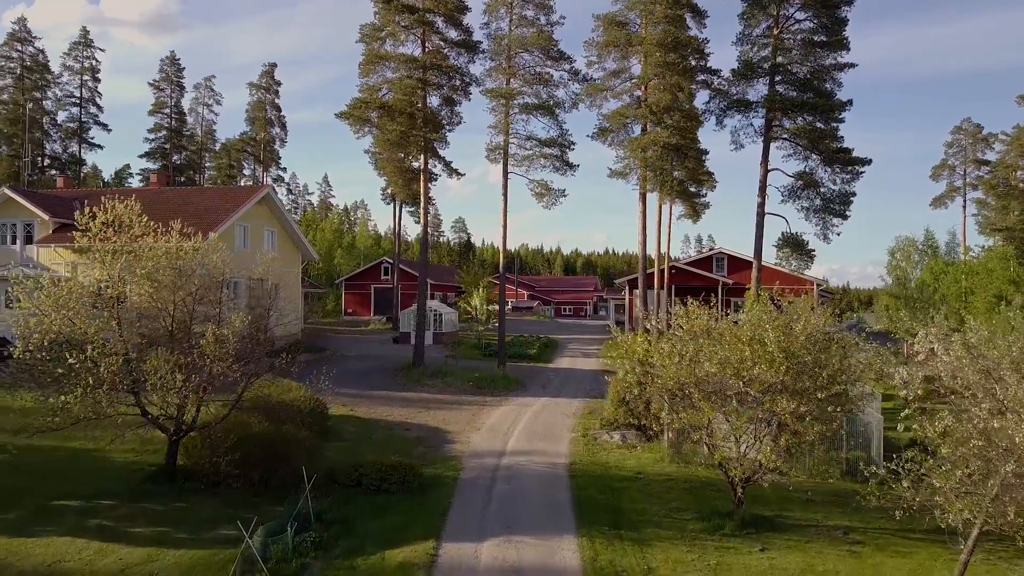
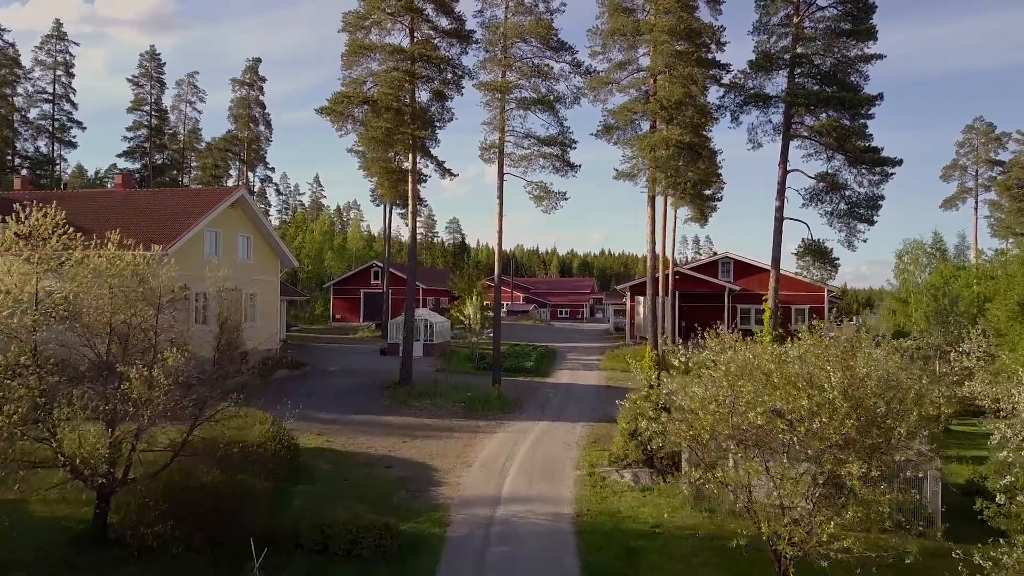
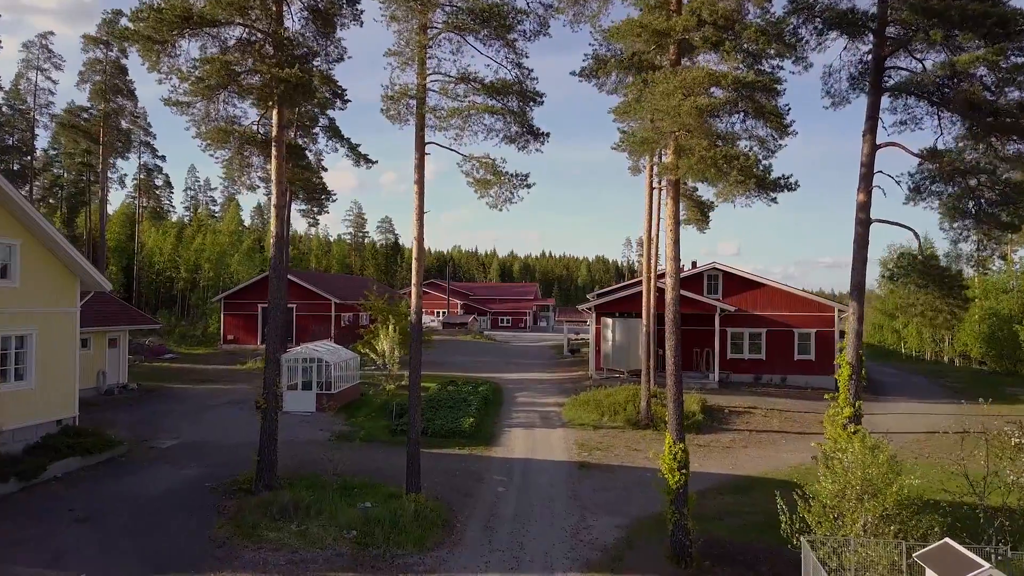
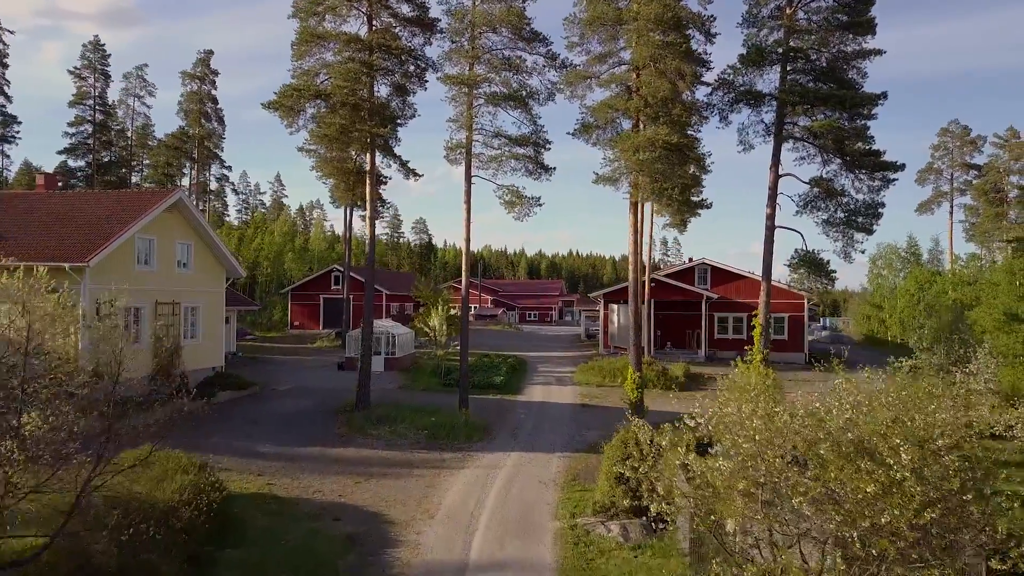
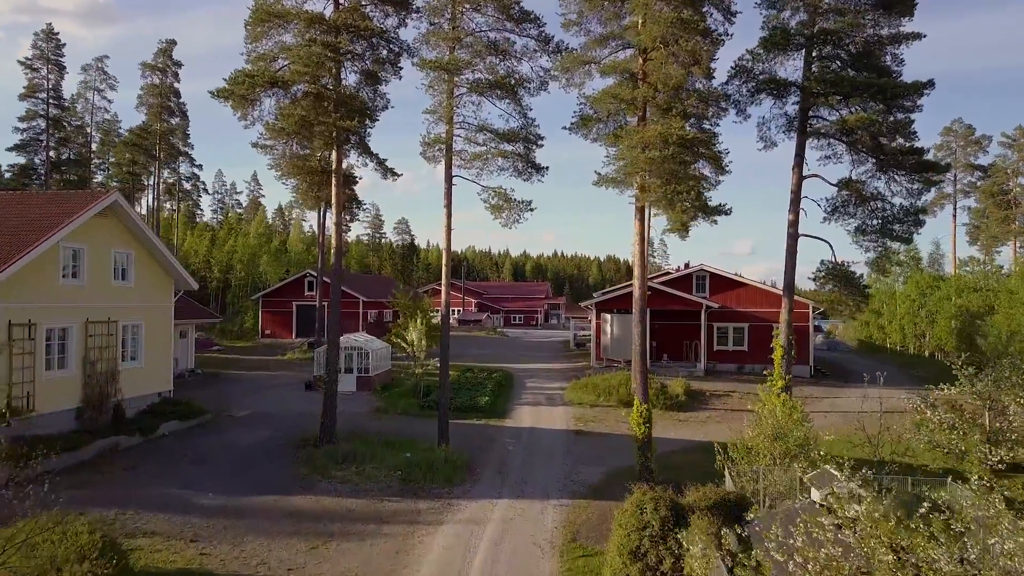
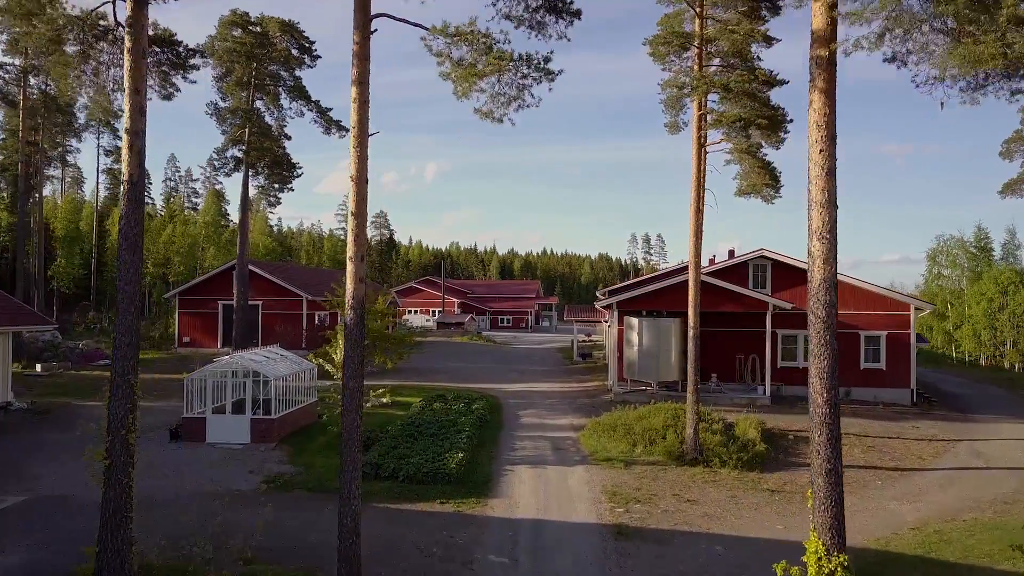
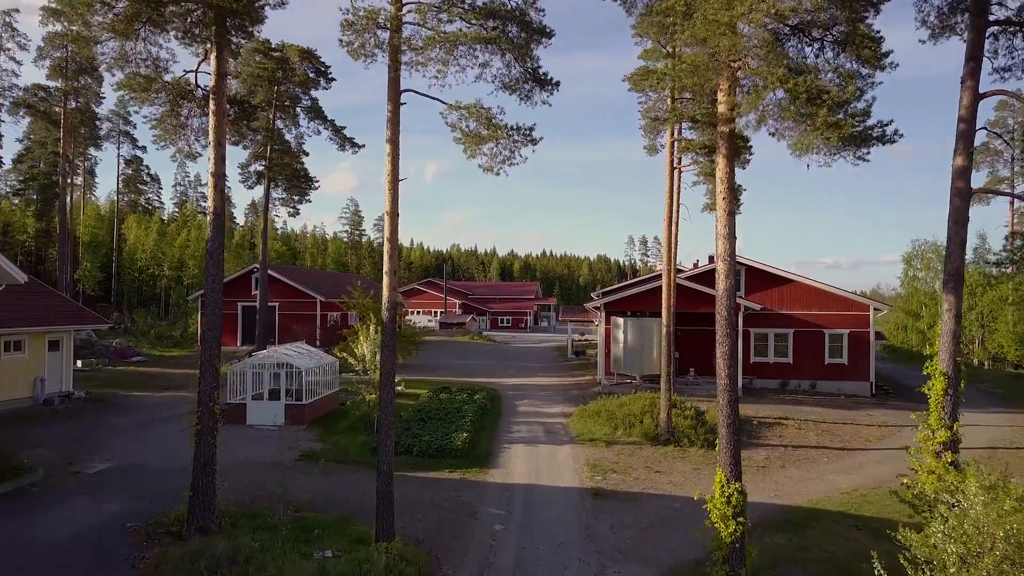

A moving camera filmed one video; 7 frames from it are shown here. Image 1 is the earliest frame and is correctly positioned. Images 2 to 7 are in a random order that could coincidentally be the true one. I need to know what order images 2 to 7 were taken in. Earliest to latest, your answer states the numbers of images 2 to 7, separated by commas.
2, 4, 5, 3, 7, 6
